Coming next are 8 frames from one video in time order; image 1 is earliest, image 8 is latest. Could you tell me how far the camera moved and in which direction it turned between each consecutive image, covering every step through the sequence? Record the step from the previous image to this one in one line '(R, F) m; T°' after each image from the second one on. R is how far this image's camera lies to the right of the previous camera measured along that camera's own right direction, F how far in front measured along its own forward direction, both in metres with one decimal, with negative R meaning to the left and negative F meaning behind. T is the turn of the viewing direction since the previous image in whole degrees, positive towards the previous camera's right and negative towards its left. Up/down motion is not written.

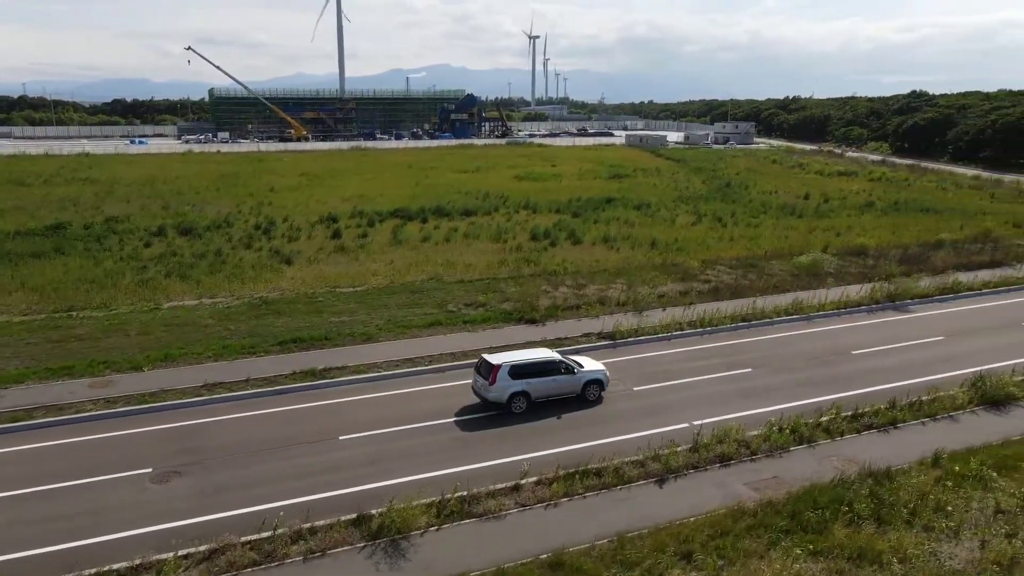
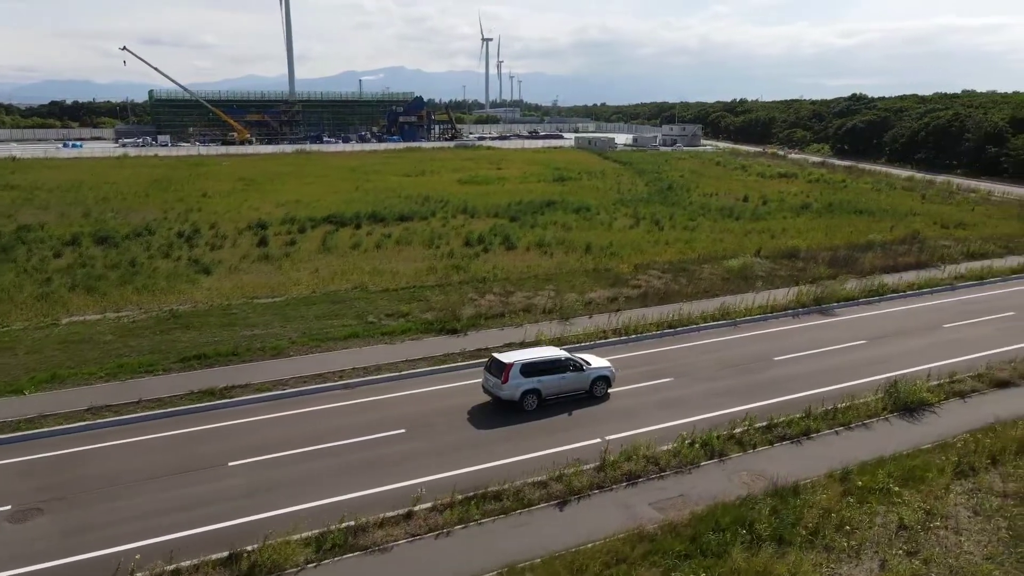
(+1.2, +0.7) m; +3°
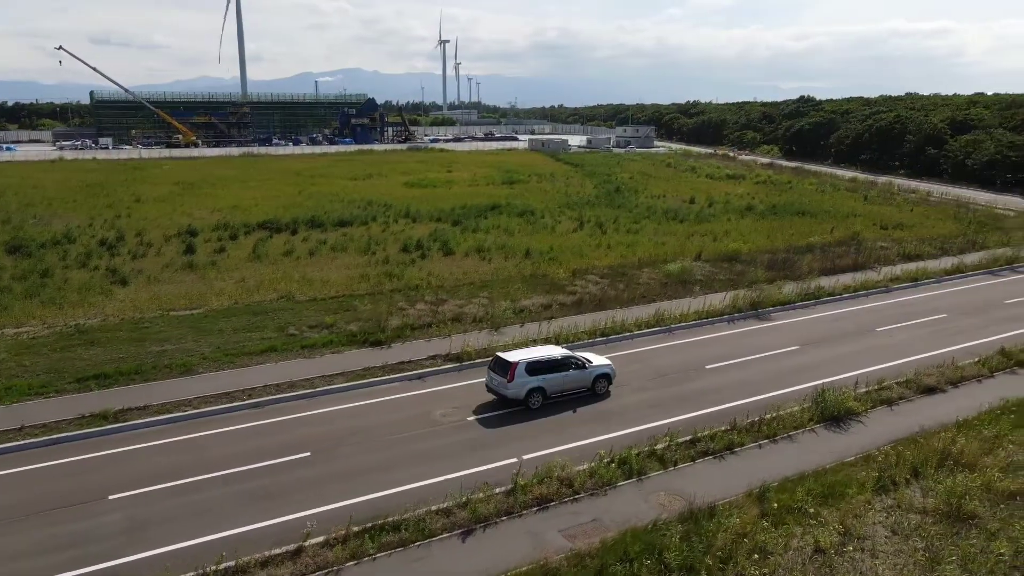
(+1.0, +0.8) m; +3°
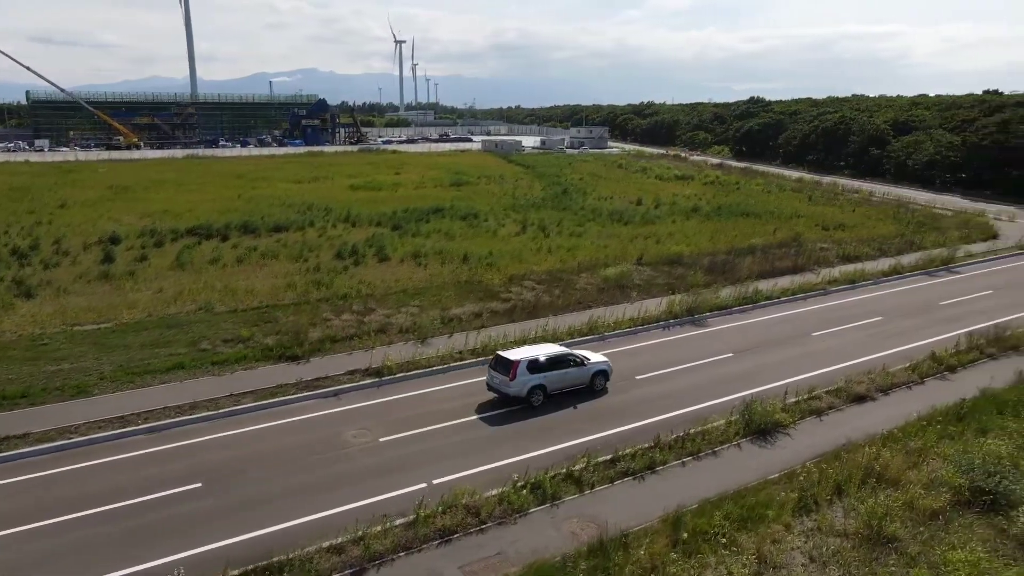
(+1.0, +0.9) m; +3°
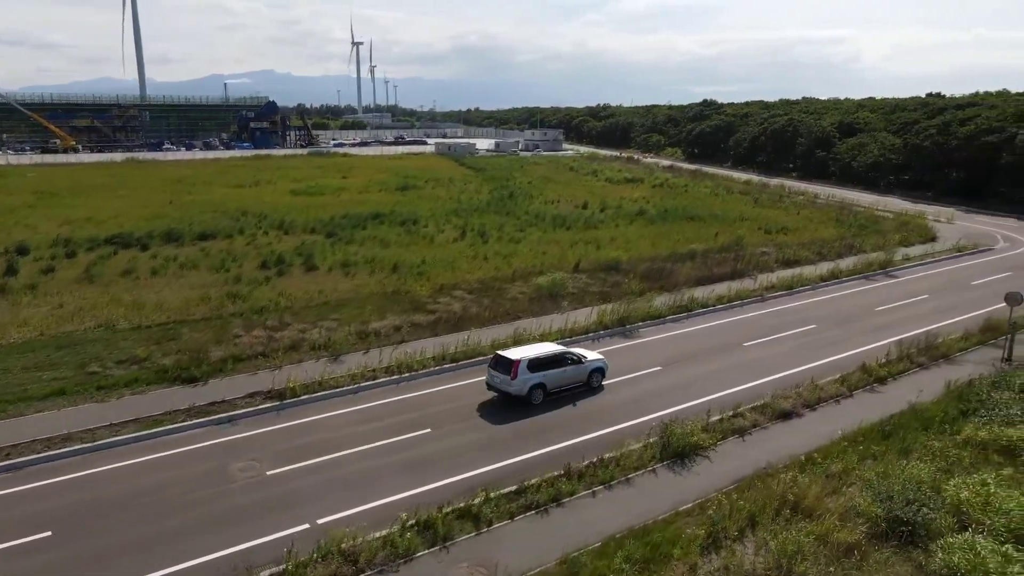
(+1.3, +1.1) m; +3°
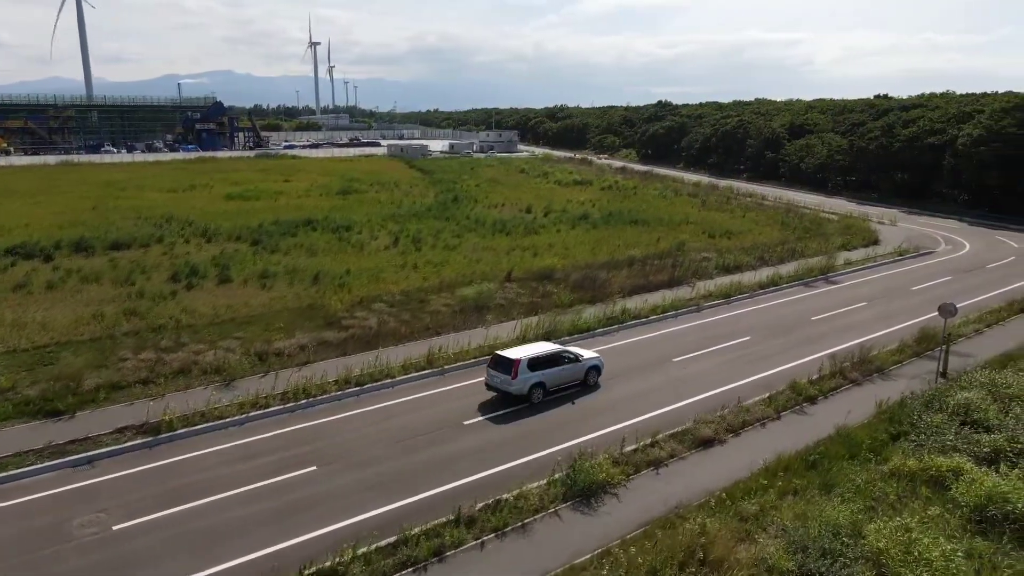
(+1.4, +1.5) m; +3°
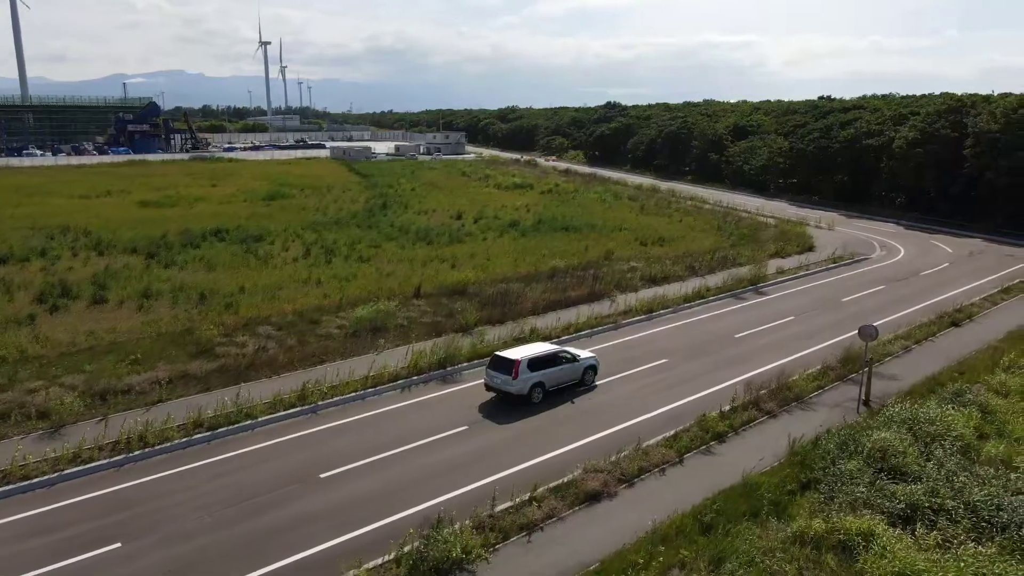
(+1.9, +2.2) m; +3°
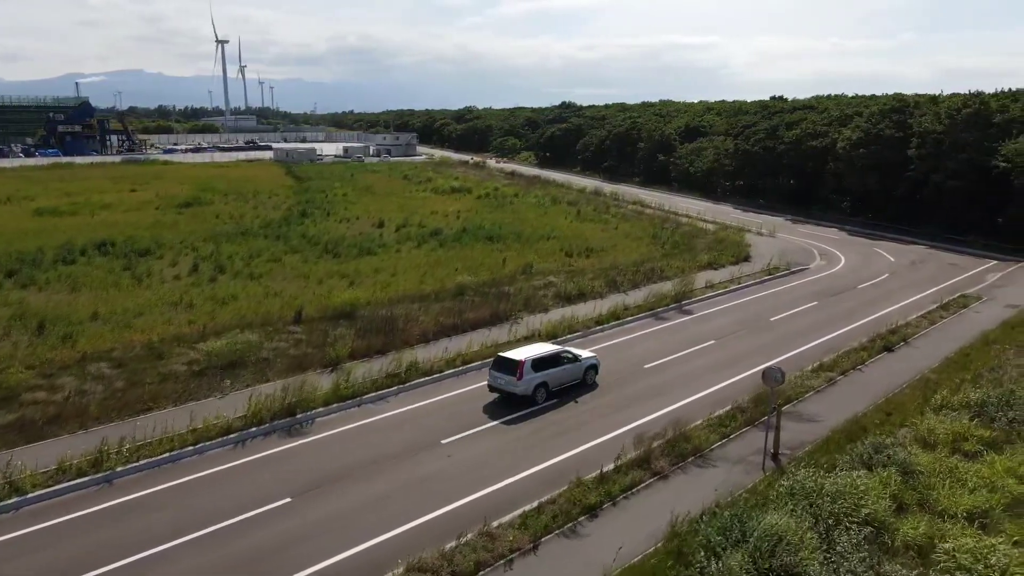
(+2.6, +3.0) m; +3°
